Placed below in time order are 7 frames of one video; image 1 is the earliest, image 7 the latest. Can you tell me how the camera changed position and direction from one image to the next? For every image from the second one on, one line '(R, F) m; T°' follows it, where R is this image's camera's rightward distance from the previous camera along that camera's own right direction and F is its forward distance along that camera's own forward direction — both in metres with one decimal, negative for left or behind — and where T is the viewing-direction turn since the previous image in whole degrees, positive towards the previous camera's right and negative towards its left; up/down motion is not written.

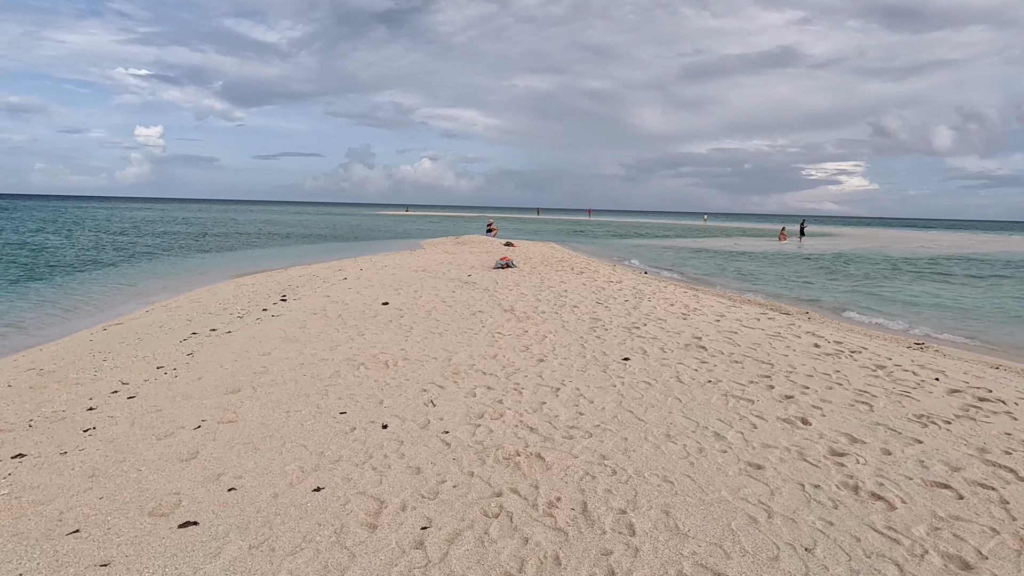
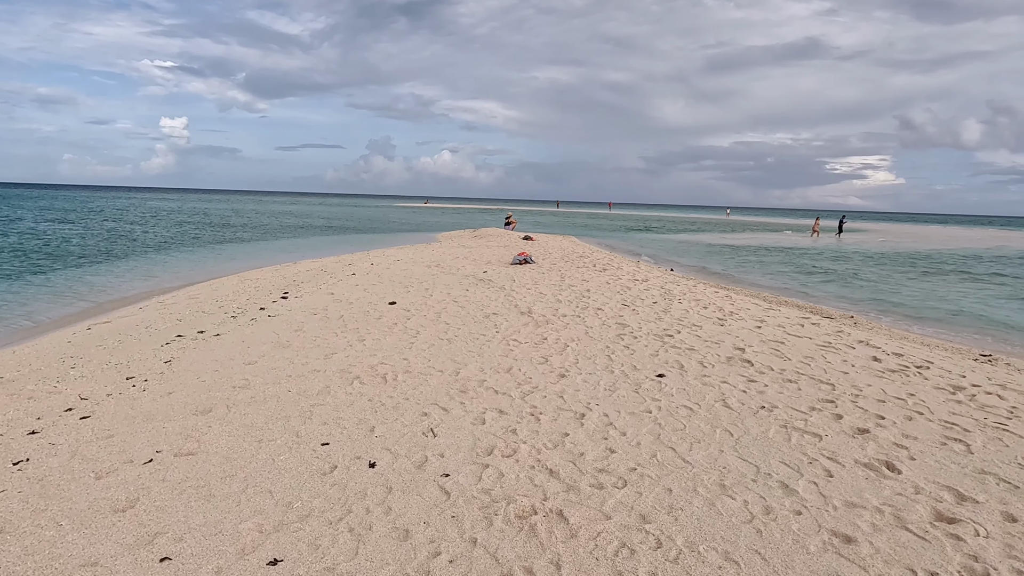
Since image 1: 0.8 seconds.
(0.0, +0.9) m; -2°
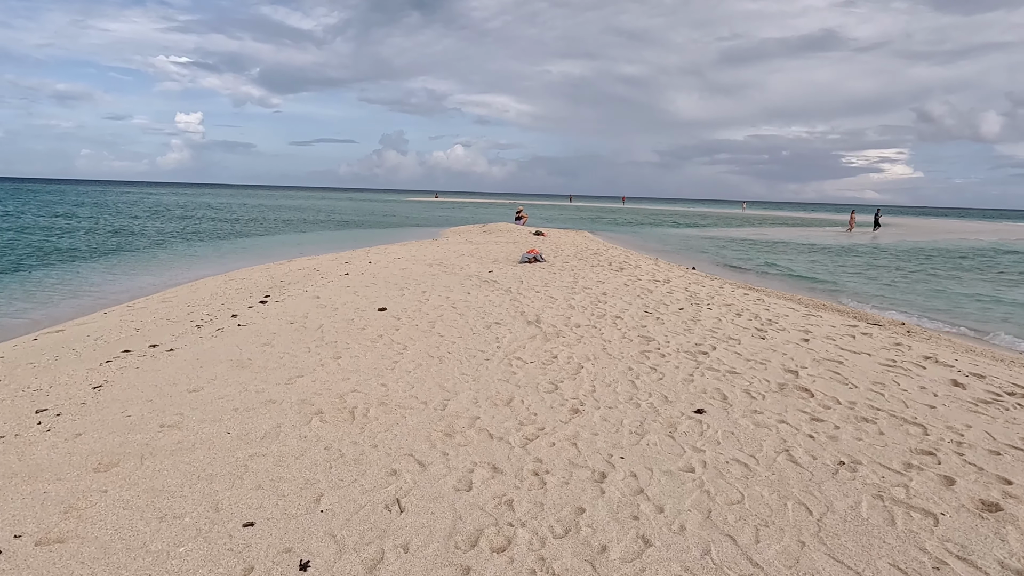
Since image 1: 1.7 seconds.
(+0.1, +1.2) m; -1°
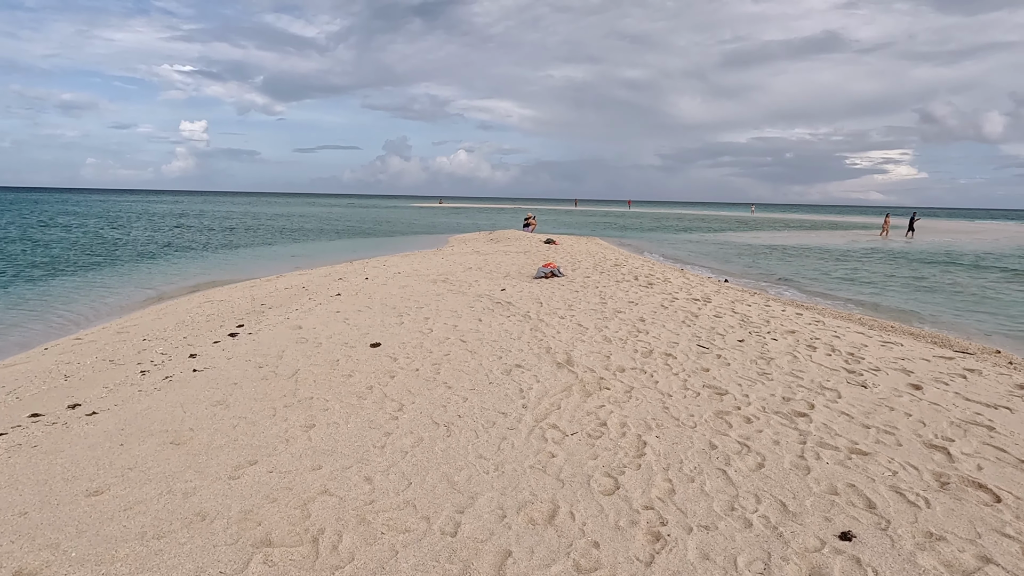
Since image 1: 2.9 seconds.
(-0.2, +1.7) m; 0°
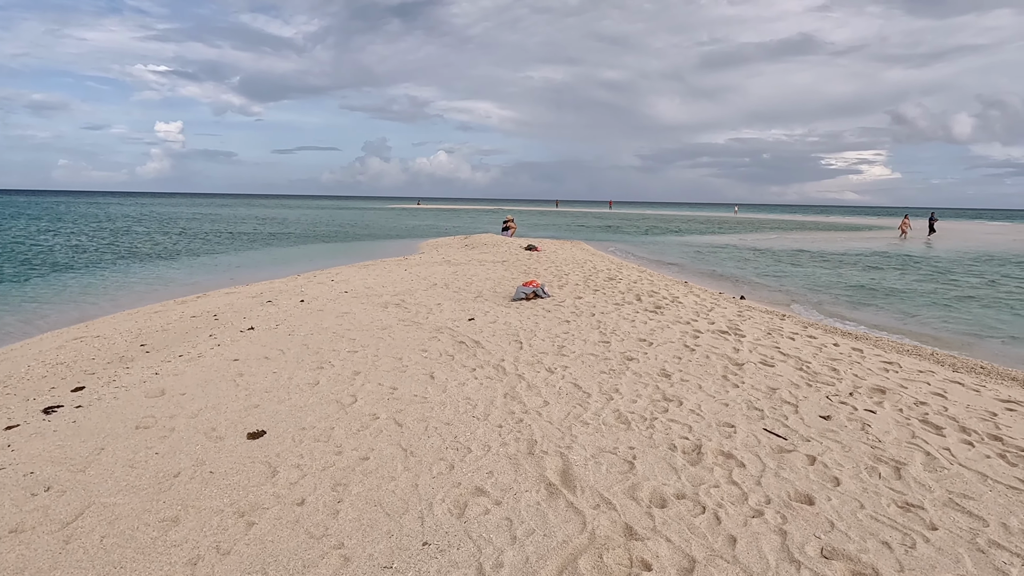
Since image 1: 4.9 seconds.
(+0.1, +2.7) m; +2°
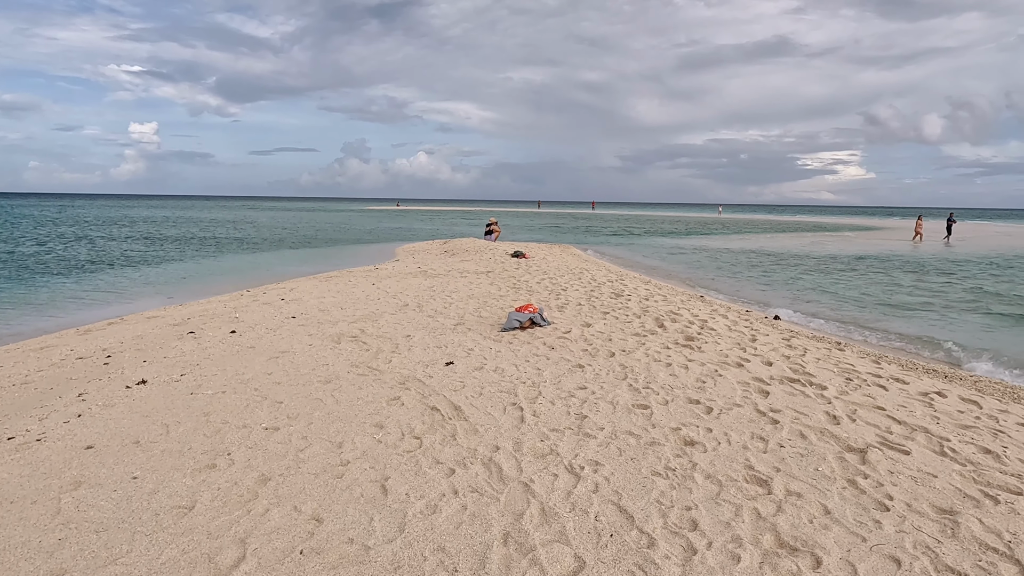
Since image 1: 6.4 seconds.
(-0.1, +2.3) m; +2°
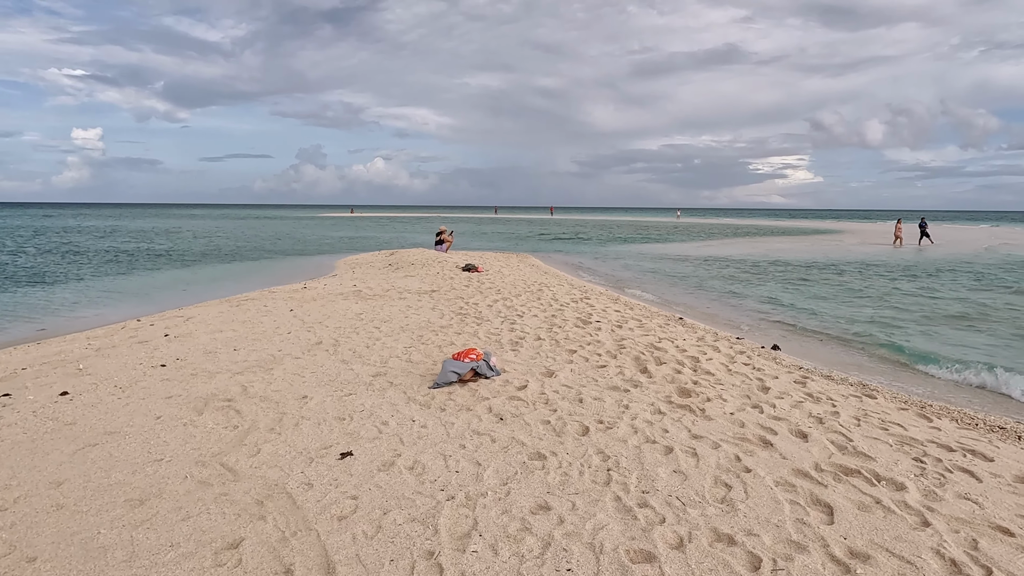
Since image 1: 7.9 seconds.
(+0.2, +2.1) m; +4°
